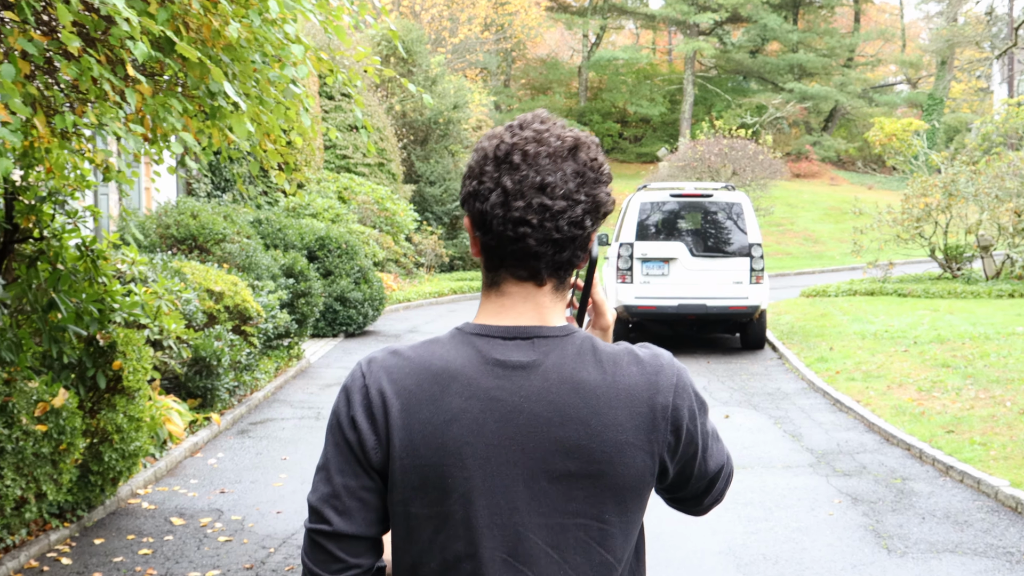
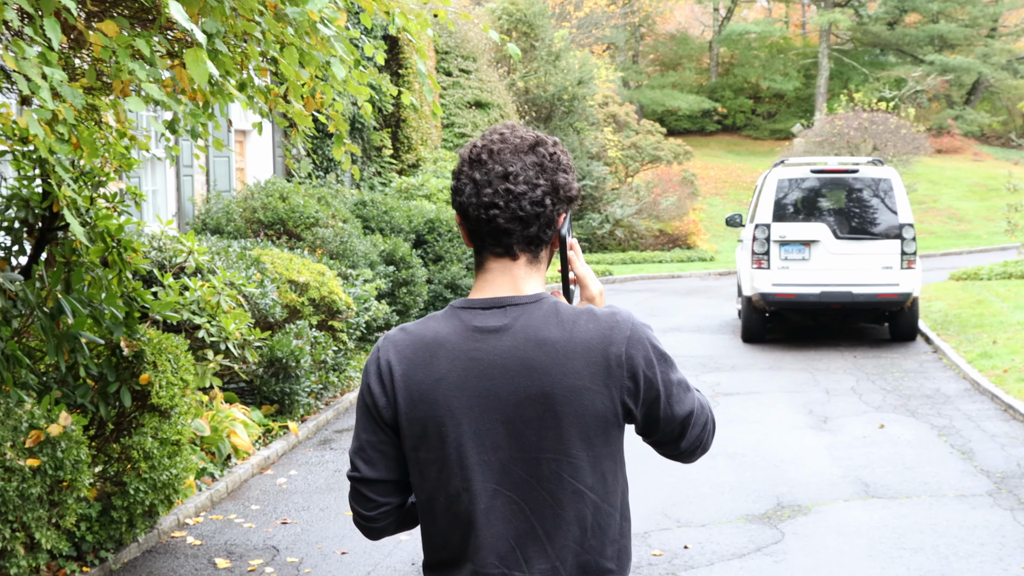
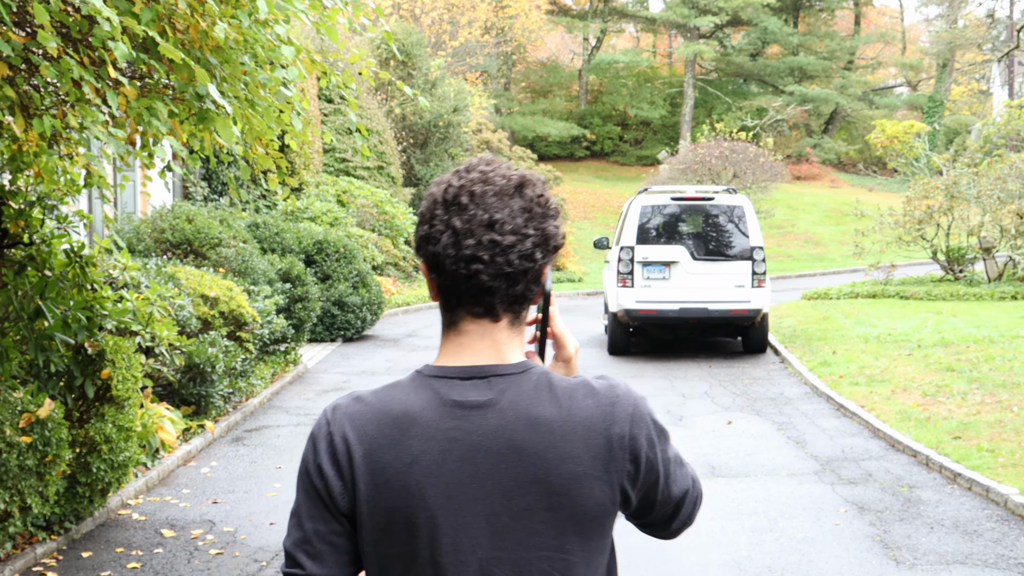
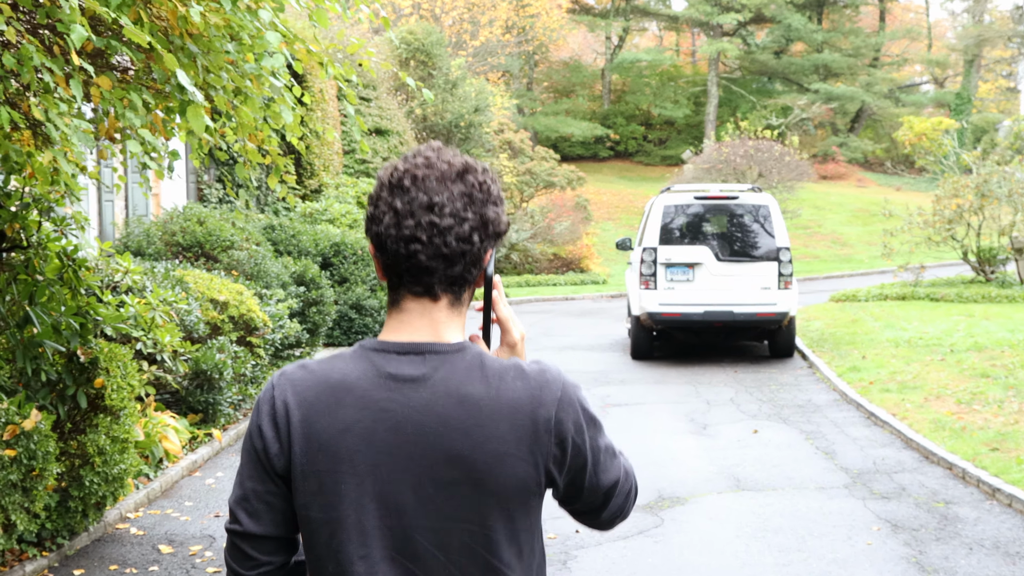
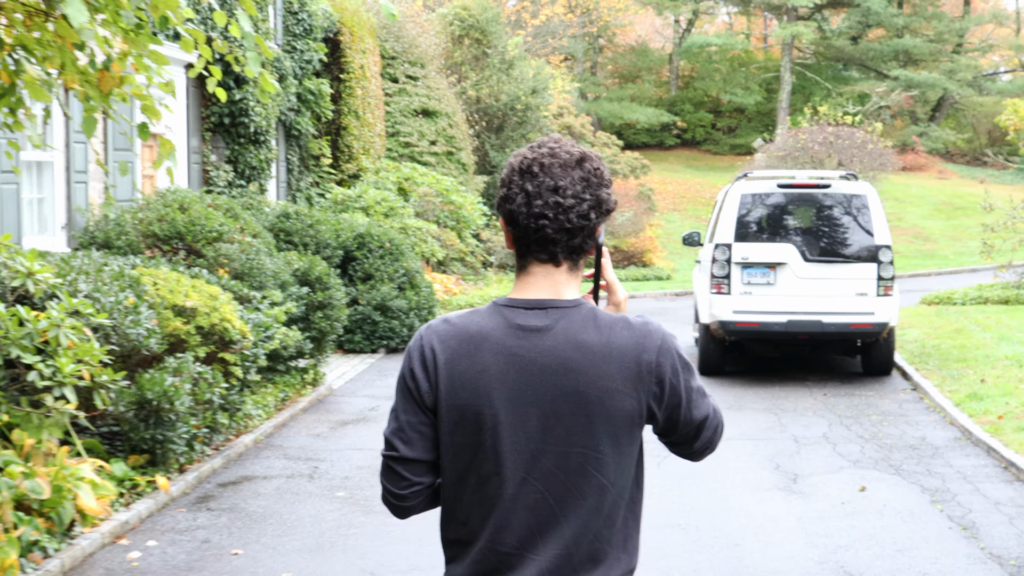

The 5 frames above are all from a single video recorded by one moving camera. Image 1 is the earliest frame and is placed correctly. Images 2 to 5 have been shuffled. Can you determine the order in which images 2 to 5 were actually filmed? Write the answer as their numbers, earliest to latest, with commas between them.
3, 4, 2, 5
